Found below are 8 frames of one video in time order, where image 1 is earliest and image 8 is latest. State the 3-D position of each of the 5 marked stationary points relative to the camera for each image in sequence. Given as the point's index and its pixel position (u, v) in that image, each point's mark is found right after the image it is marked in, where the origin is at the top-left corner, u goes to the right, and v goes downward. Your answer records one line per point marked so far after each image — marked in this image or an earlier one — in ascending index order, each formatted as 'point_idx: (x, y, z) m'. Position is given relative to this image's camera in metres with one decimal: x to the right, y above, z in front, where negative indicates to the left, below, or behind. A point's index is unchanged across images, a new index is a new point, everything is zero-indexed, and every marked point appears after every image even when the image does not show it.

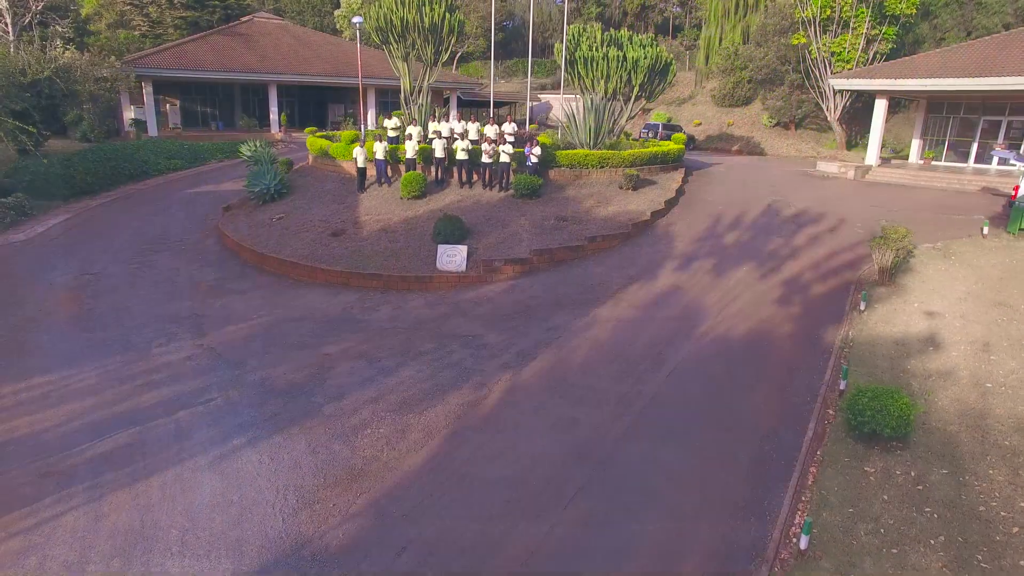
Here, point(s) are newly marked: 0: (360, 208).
0: (-3.5, +1.8, +14.1) m
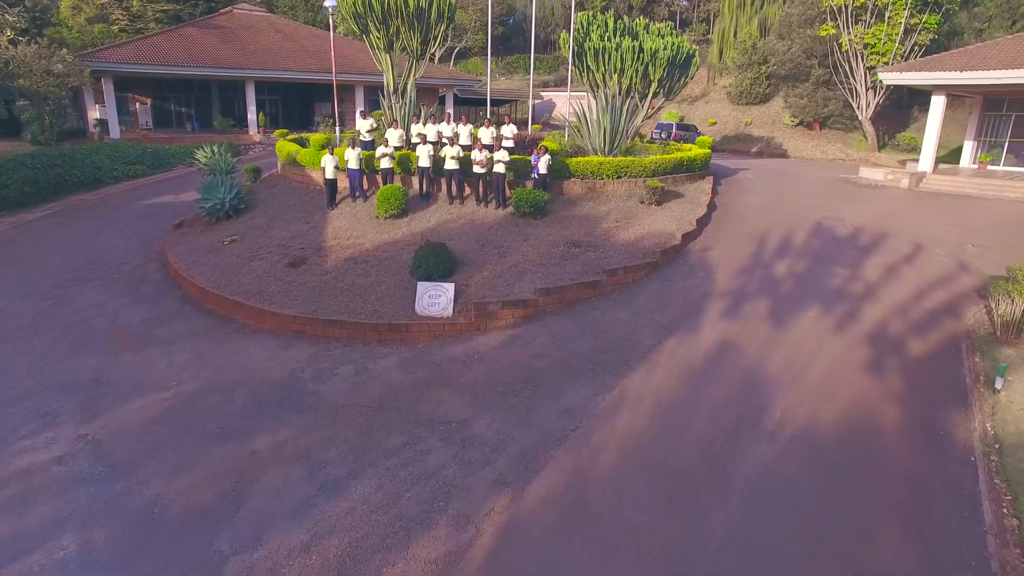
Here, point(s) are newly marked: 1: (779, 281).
0: (-3.5, +1.1, +11.6) m
1: (+4.3, +0.1, +9.8) m
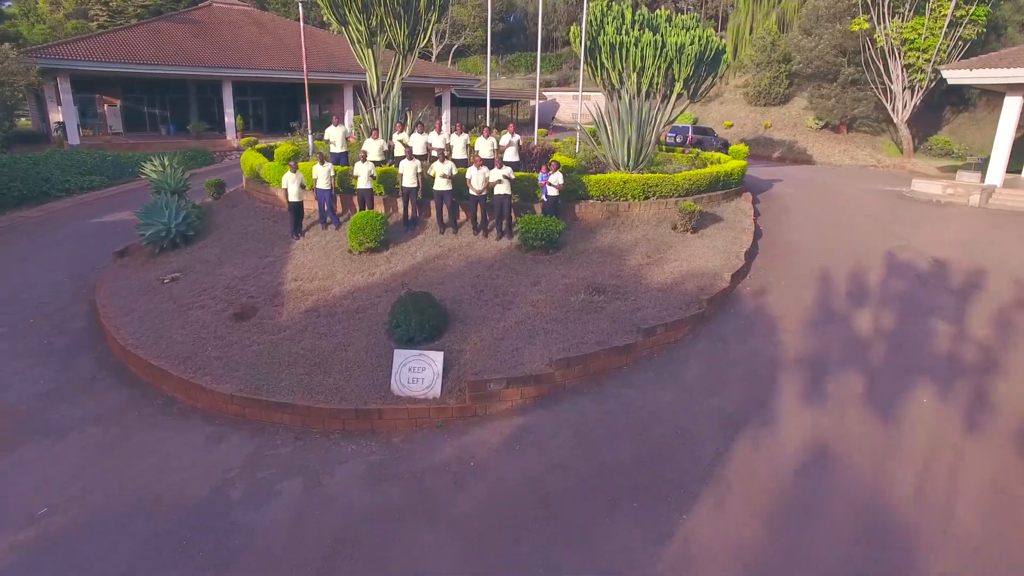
0: (-3.4, +0.3, +9.4) m
1: (+4.3, -0.7, +7.5) m
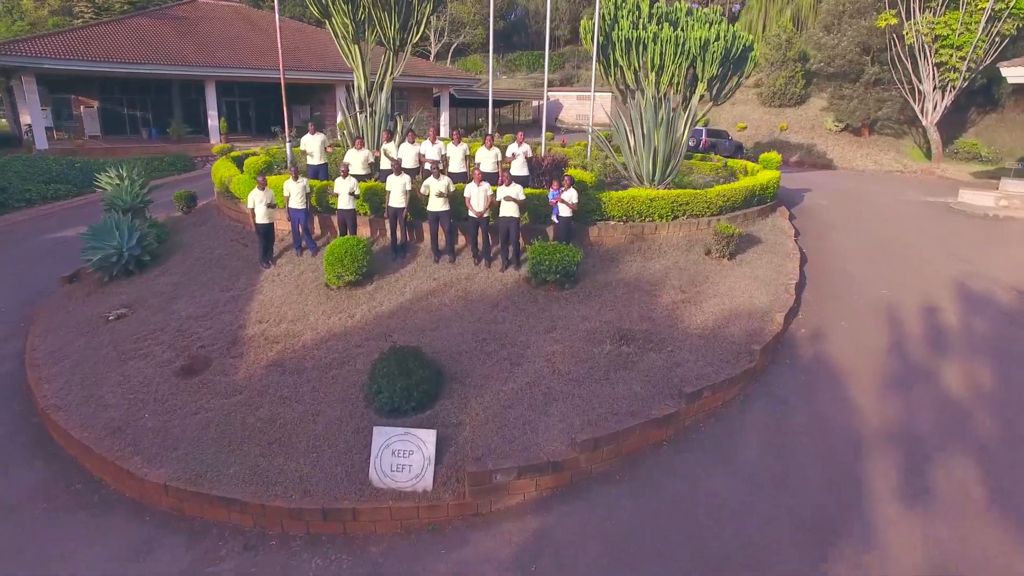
0: (-3.3, -0.2, +7.8) m
1: (+4.4, -1.2, +6.0) m
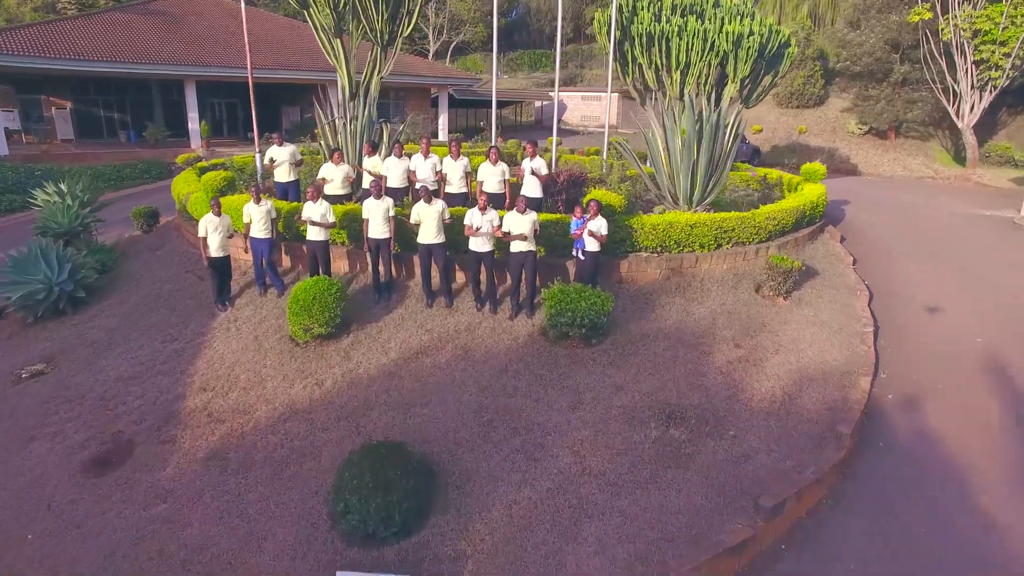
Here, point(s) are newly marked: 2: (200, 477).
0: (-3.2, -0.7, +6.2) m
1: (+4.6, -1.7, +4.4) m
2: (-2.5, -1.5, +4.8) m
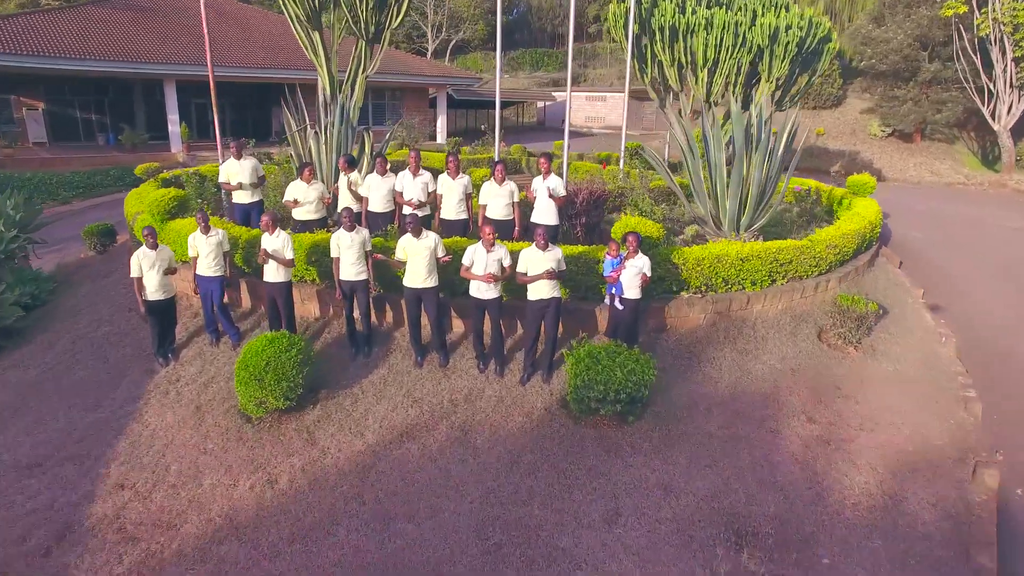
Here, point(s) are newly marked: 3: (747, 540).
0: (-3.1, -1.2, +4.9) m
1: (+4.7, -2.2, +3.0) m
2: (-2.4, -2.0, +3.4) m
3: (+1.5, -1.6, +3.8) m
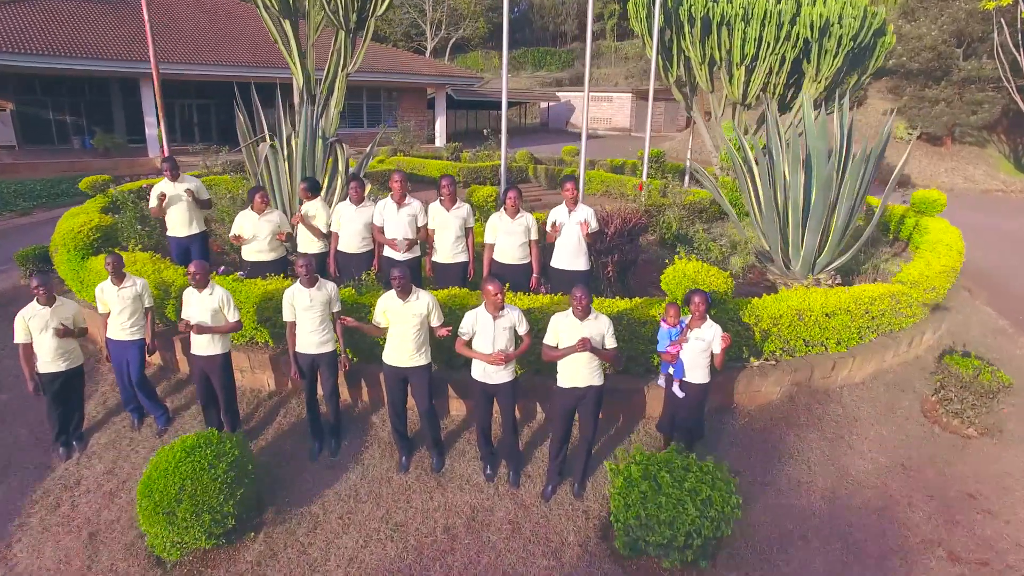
0: (-3.0, -1.7, +3.4) m
1: (+4.8, -2.7, +1.6) m
2: (-2.2, -2.5, +2.0) m
3: (+1.6, -2.1, +2.4) m
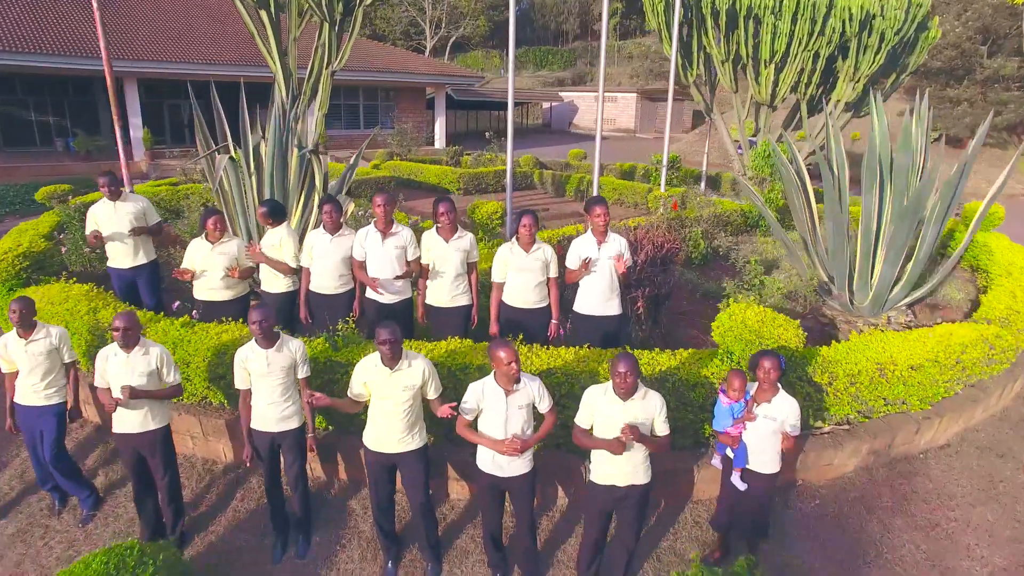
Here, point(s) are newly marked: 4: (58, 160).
0: (-2.9, -2.0, +2.6) m
1: (+4.9, -3.0, +0.8) m
2: (-2.2, -2.7, +1.1) m
3: (+1.7, -2.3, +1.6) m
4: (-13.1, +3.8, +17.7) m
